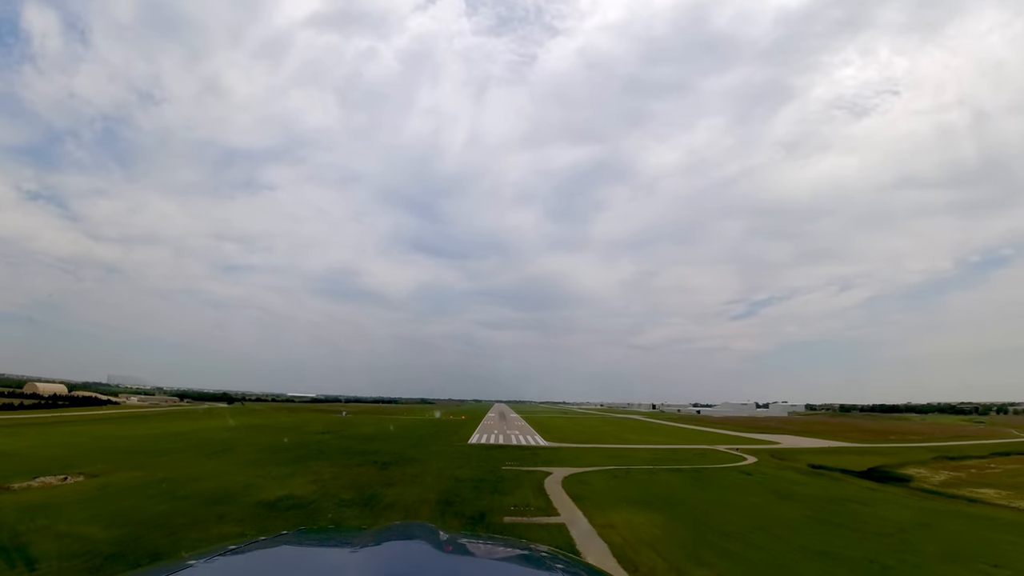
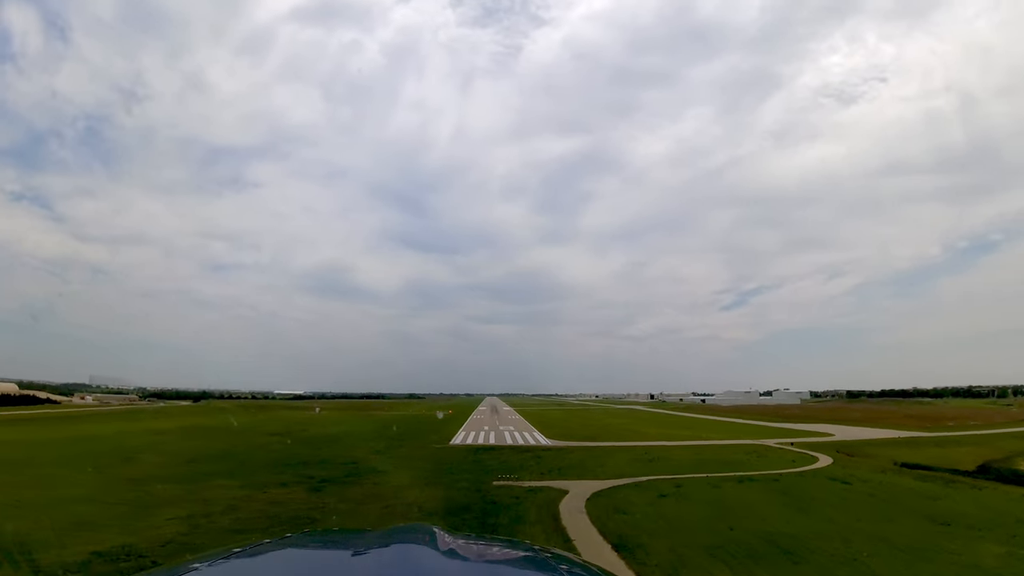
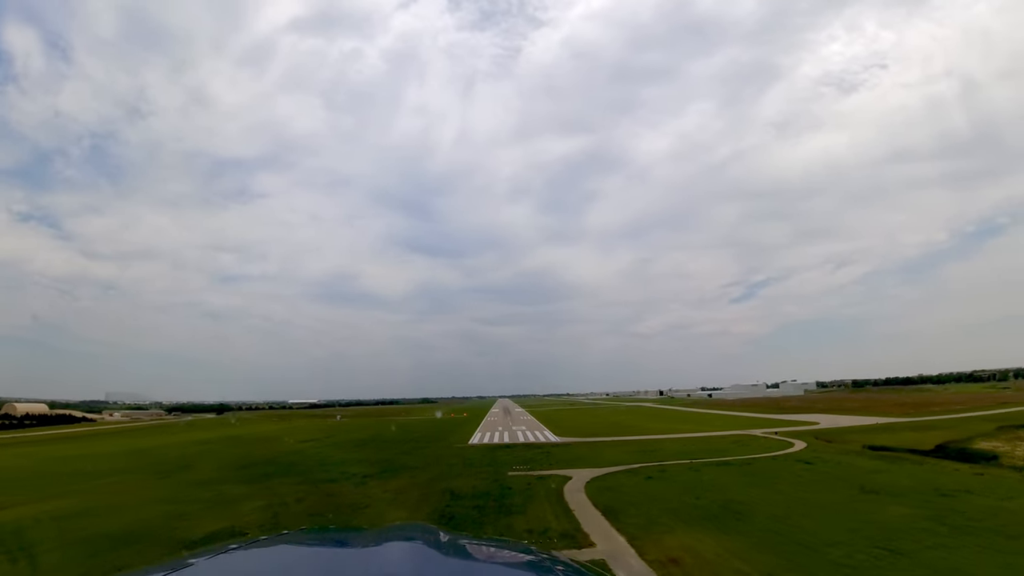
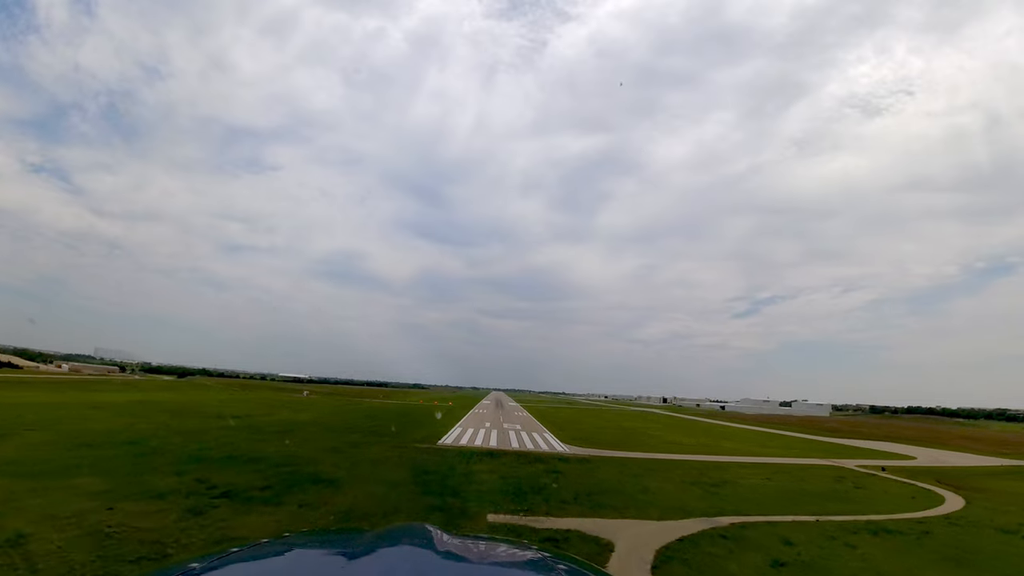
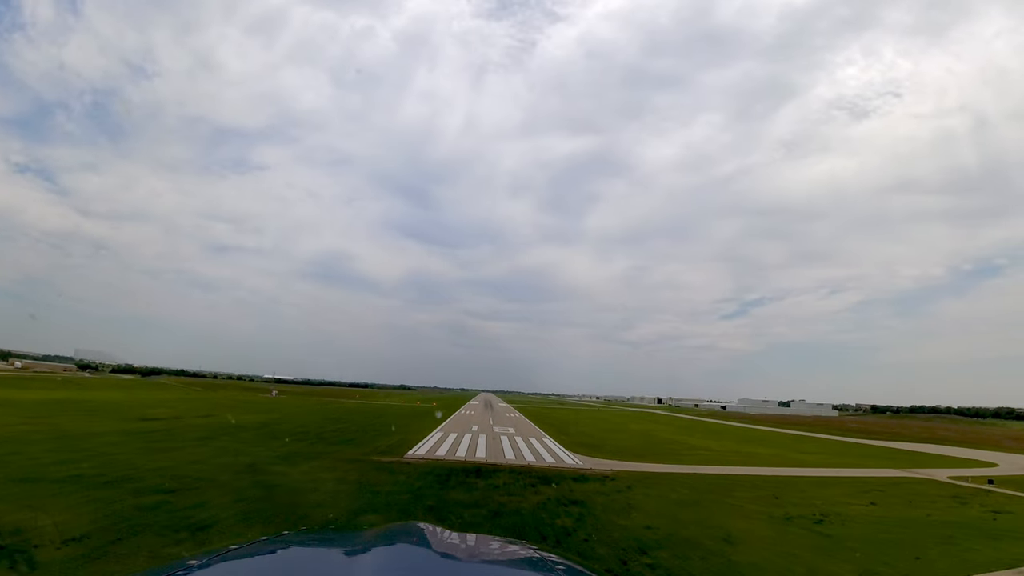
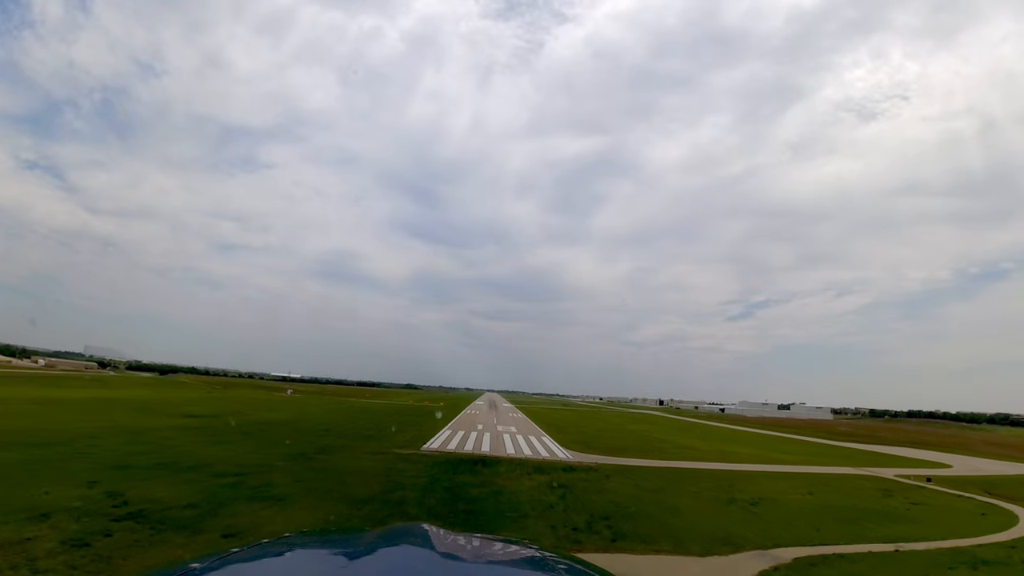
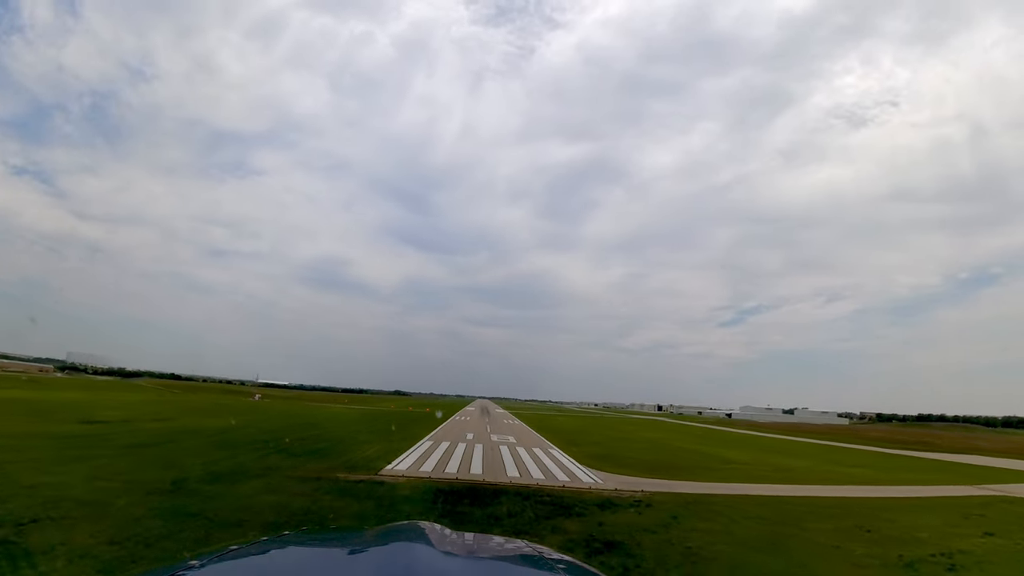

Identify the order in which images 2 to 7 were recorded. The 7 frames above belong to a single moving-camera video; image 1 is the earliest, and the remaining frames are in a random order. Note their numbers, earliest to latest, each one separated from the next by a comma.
3, 2, 4, 6, 5, 7
